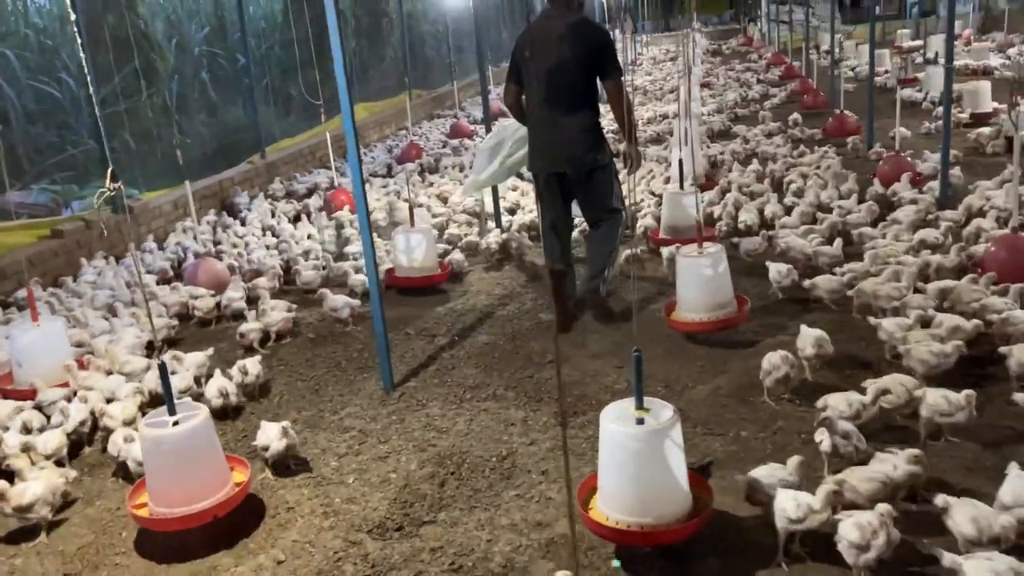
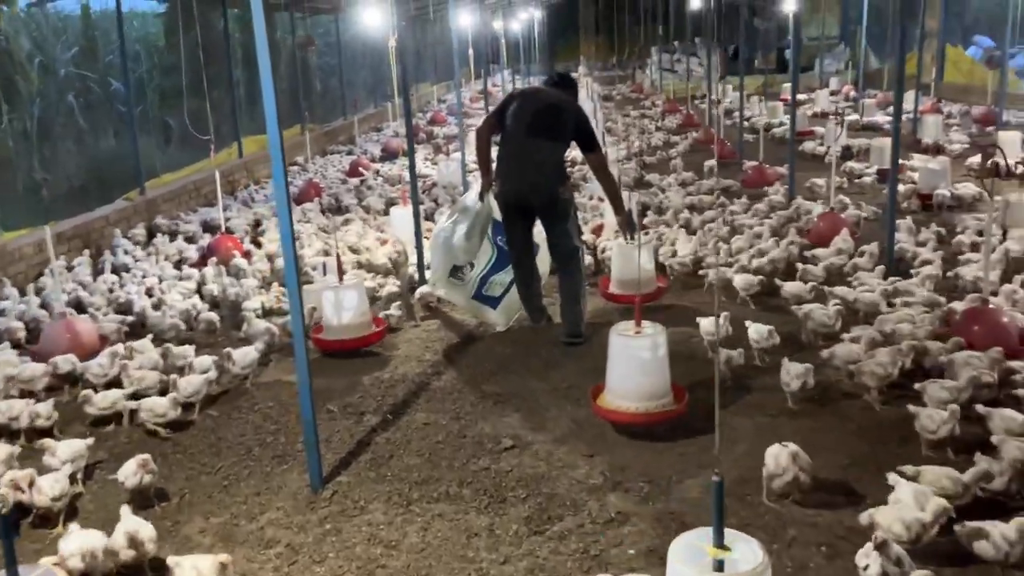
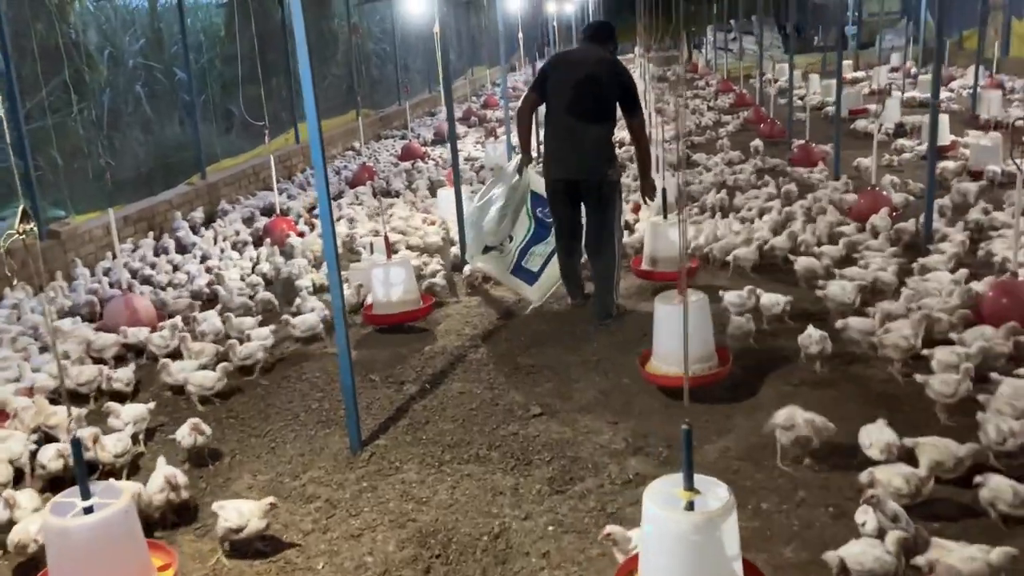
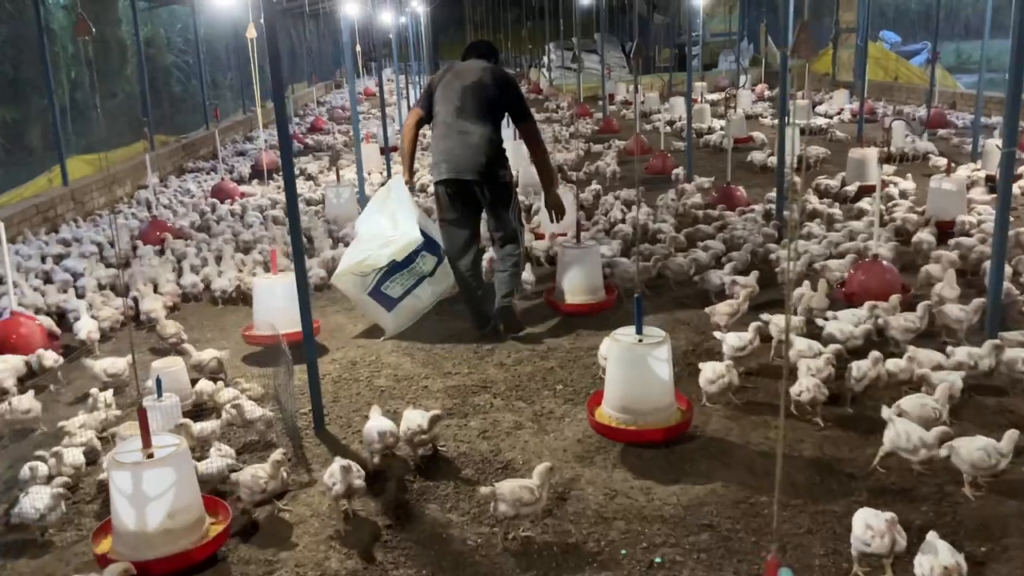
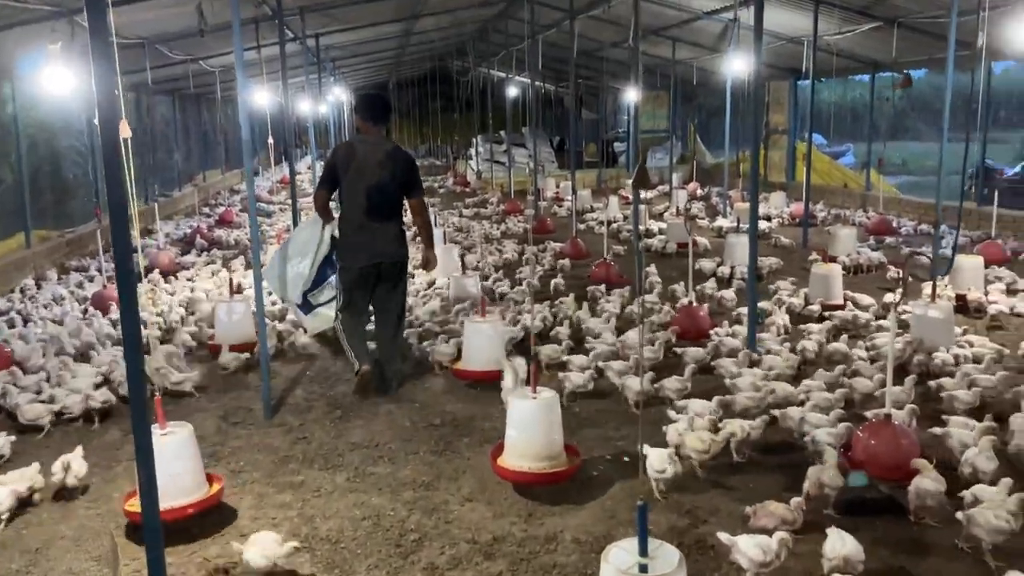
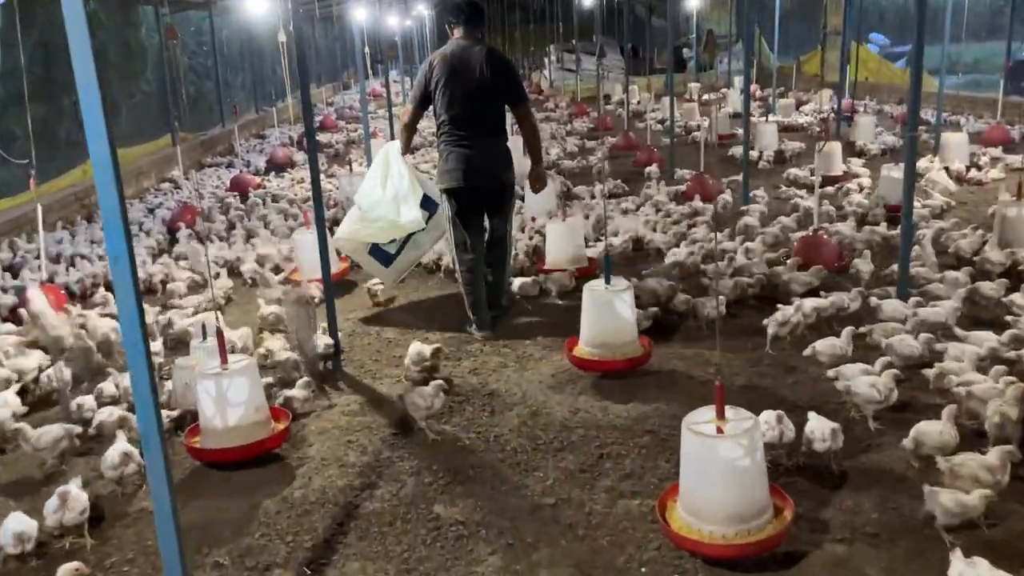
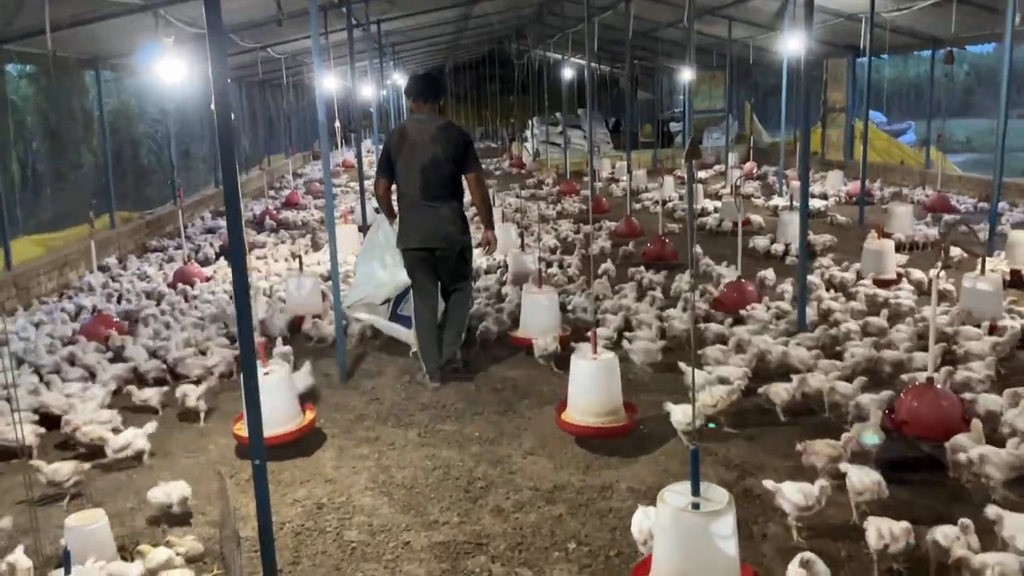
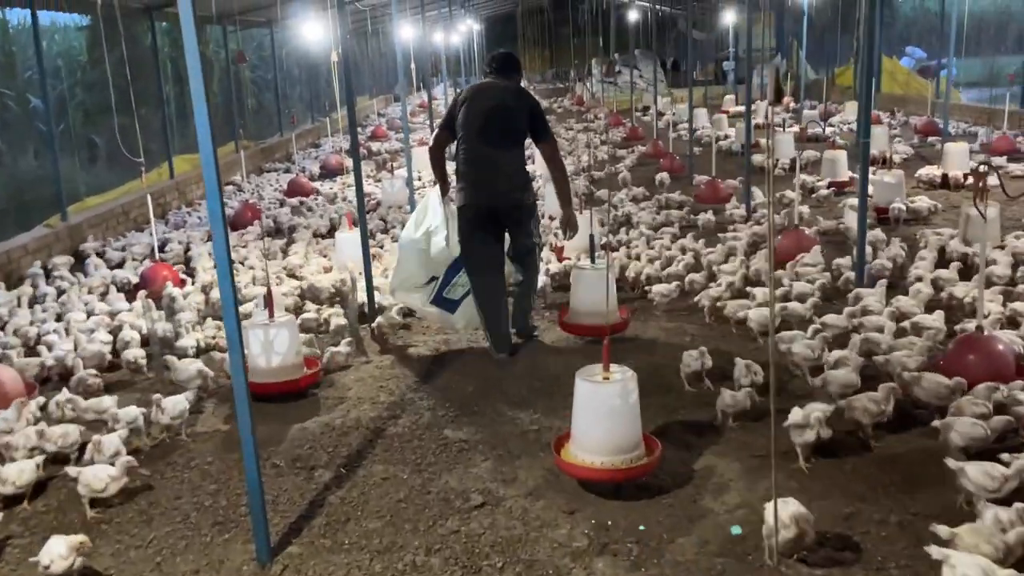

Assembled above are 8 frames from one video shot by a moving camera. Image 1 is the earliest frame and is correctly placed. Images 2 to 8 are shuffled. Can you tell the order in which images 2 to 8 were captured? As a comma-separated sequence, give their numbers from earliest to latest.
3, 2, 8, 6, 4, 7, 5
